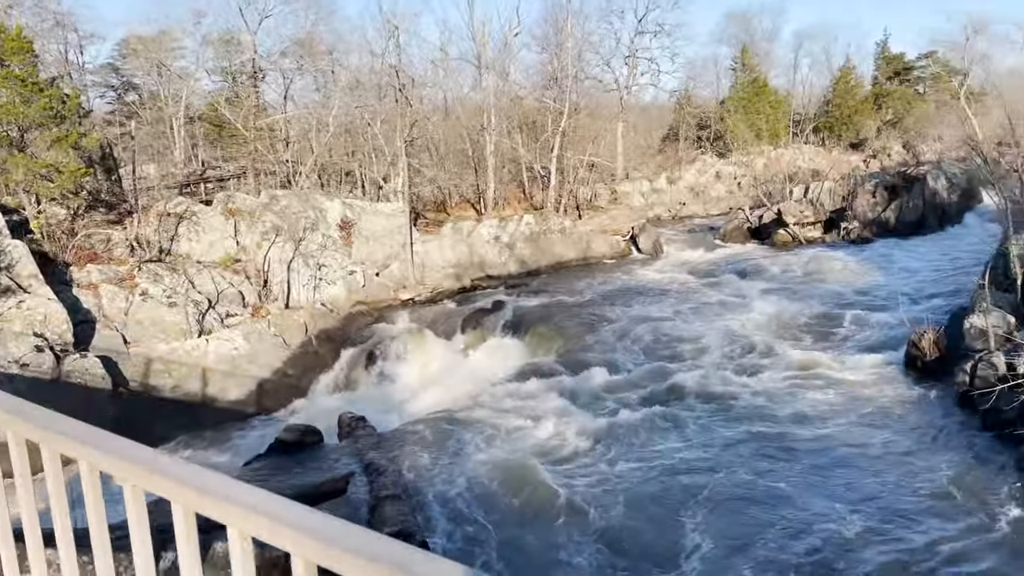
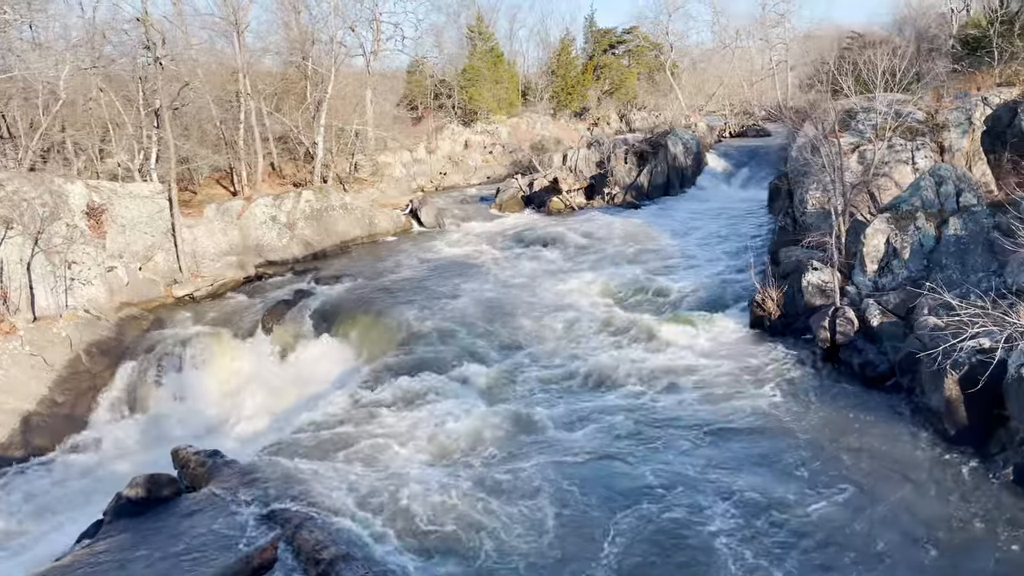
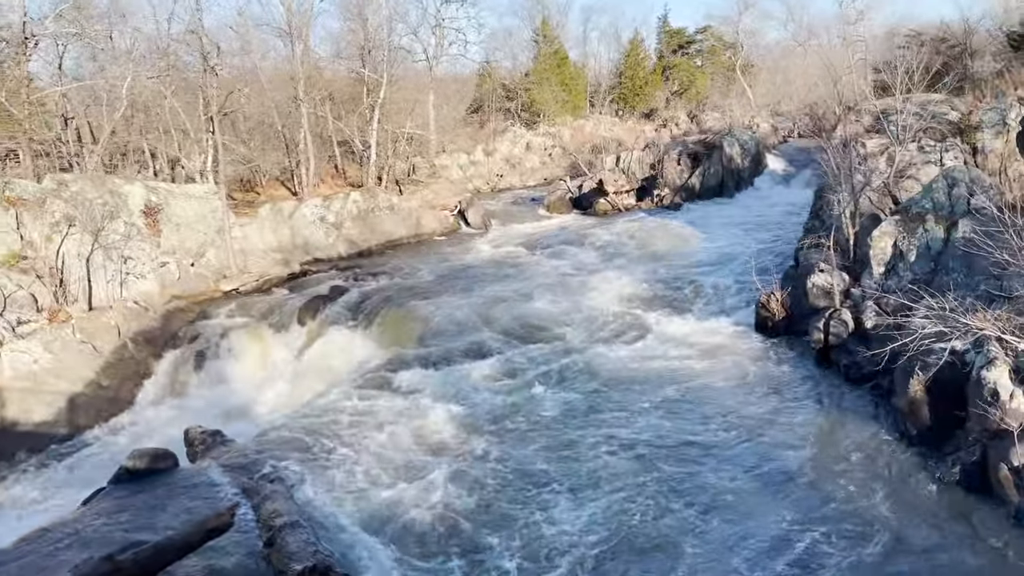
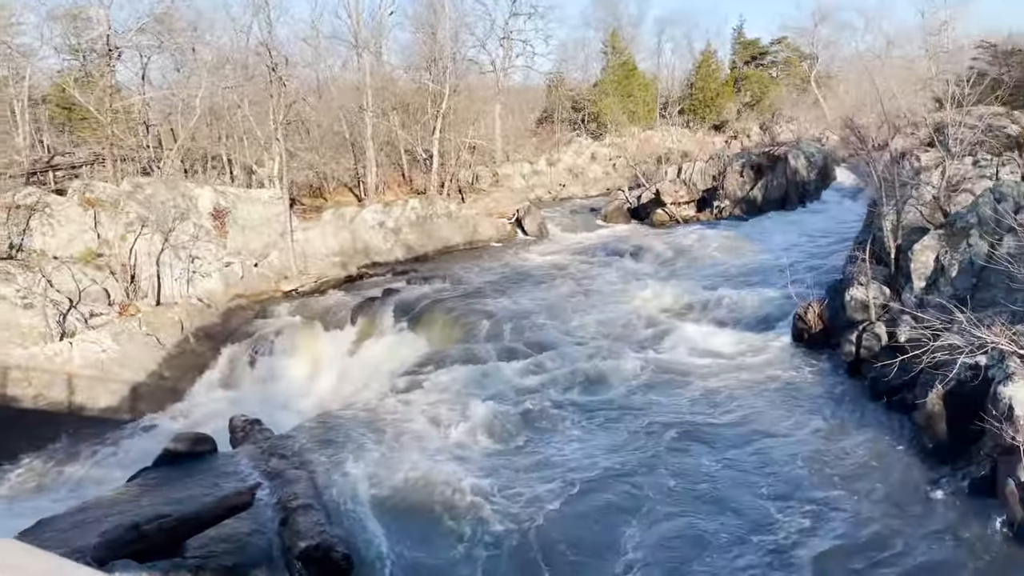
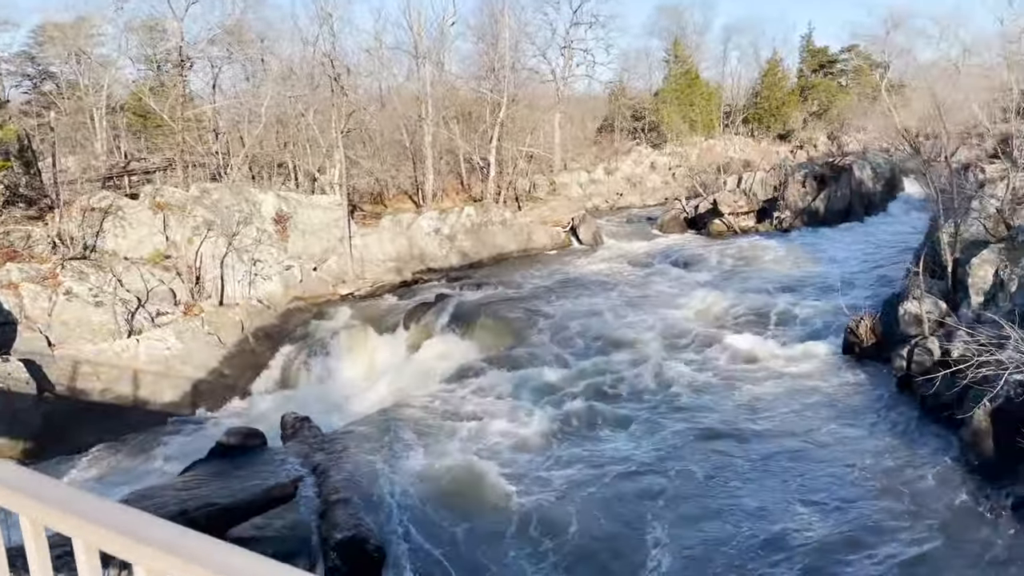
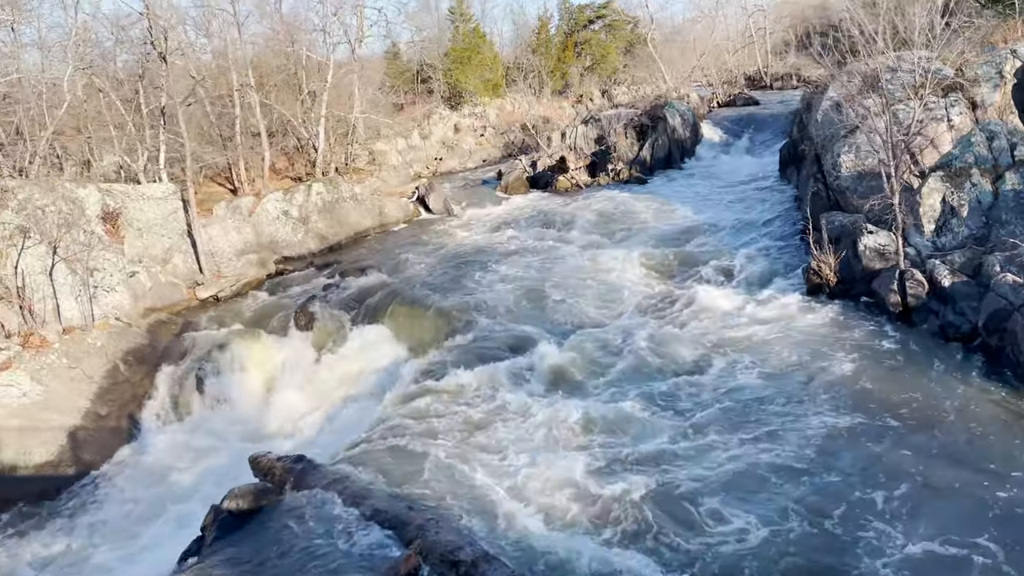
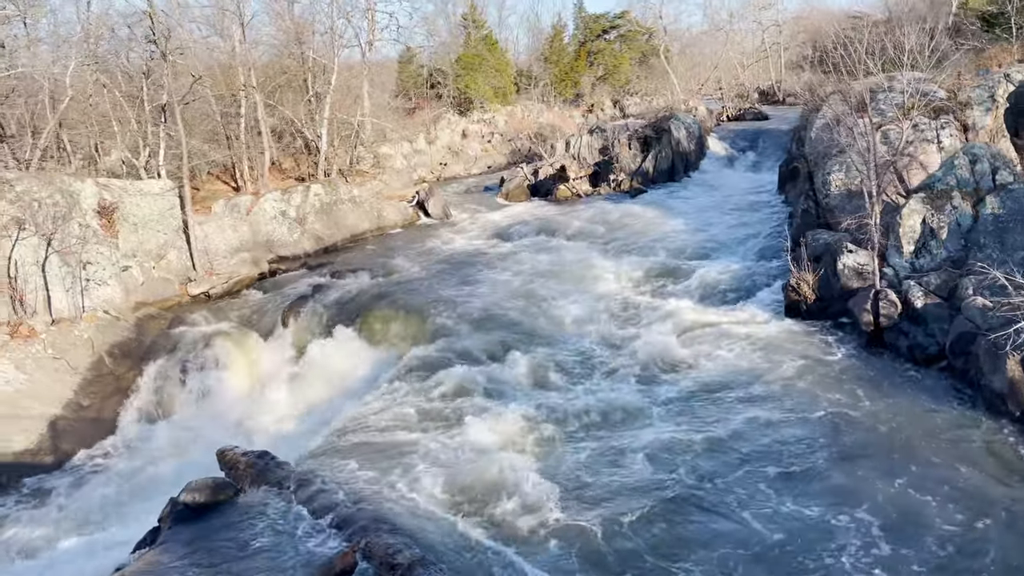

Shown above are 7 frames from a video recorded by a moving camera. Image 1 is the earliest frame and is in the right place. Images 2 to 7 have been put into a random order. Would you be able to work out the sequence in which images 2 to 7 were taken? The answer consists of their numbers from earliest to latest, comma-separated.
5, 4, 3, 2, 7, 6
